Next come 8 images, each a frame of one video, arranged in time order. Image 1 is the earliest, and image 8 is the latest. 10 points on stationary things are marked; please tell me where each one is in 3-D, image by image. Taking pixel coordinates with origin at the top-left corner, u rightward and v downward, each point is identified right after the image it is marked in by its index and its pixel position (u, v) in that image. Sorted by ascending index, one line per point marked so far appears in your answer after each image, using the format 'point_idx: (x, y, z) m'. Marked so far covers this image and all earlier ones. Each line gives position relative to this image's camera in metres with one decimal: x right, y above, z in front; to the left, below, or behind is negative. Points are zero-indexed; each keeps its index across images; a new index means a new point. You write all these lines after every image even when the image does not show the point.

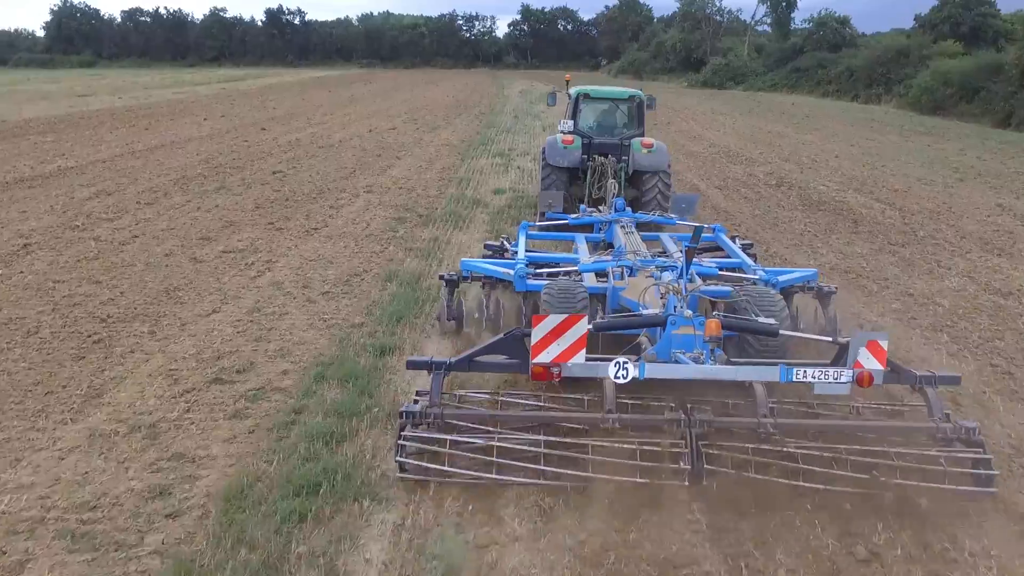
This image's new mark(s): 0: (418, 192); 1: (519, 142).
0: (-1.2, +1.2, +9.3) m
1: (+0.1, +3.0, +15.1) m
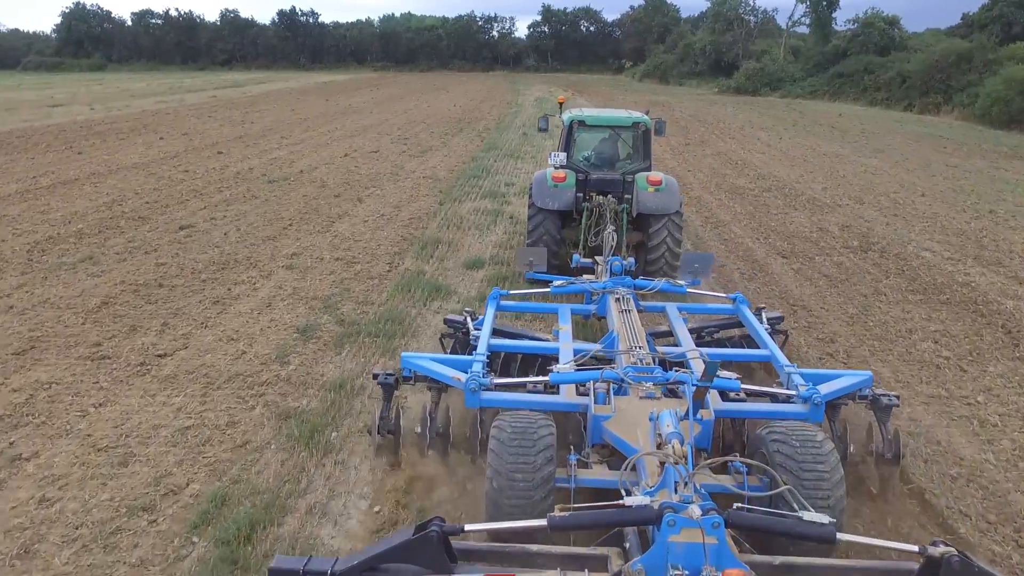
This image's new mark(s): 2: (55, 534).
0: (-1.4, +0.2, +6.6) m
1: (+0.1, +2.0, +12.3) m
2: (-1.8, -1.0, +2.9) m
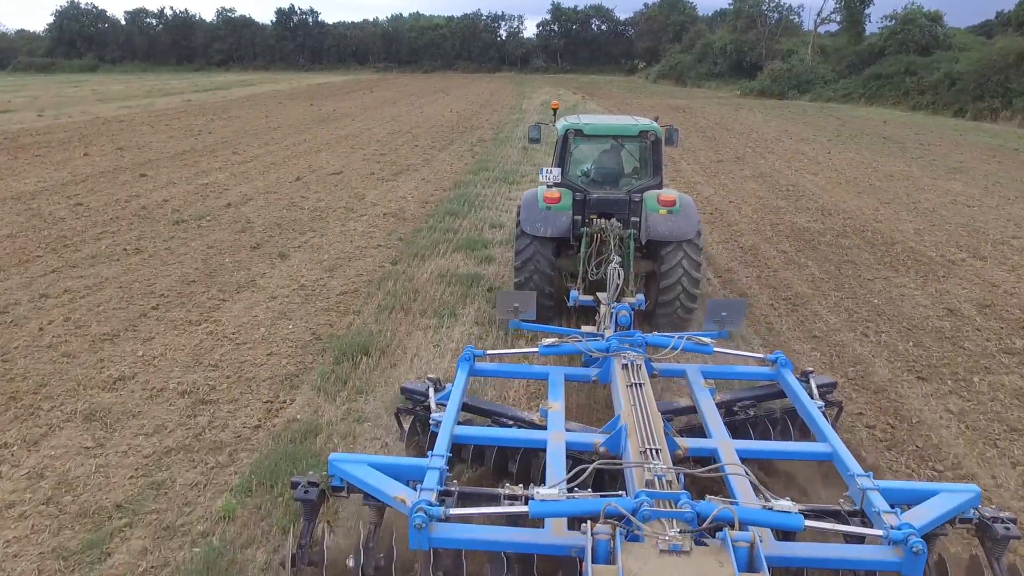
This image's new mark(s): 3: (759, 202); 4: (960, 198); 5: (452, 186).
0: (-1.6, -0.7, +3.8) m
1: (0.0, +1.1, +9.6) m
2: (-2.1, -1.9, +0.1) m
3: (+3.4, +1.2, +10.0) m
4: (+6.6, +1.3, +10.5) m
5: (-0.9, +1.5, +10.7) m
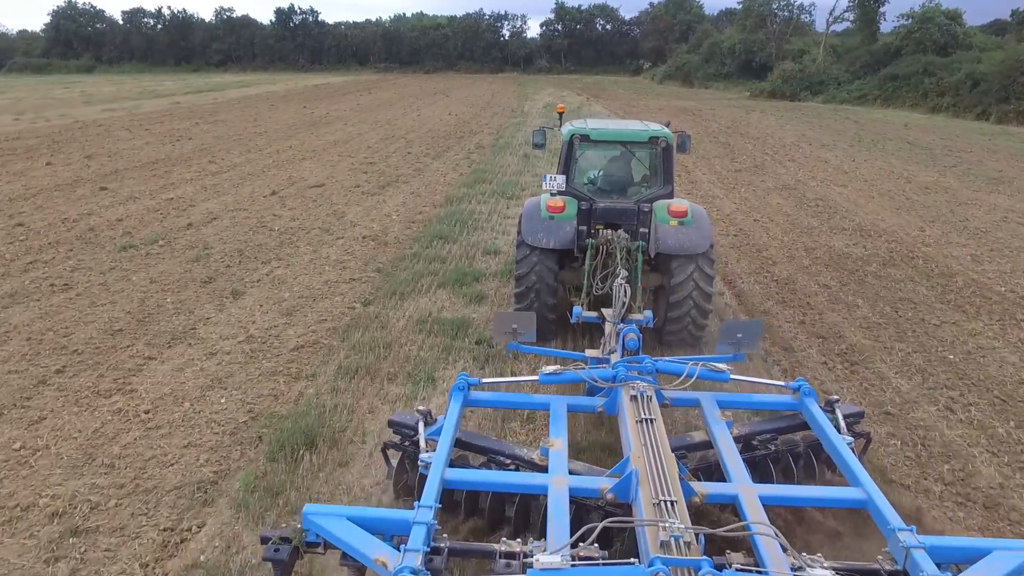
0: (-1.7, -1.0, +2.8) m
1: (0.0, +0.8, +8.5) m
2: (-2.2, -2.2, -0.9) m
3: (+3.4, +0.8, +8.9) m
4: (+6.6, +1.0, +9.4) m
5: (-0.9, +1.2, +9.6) m
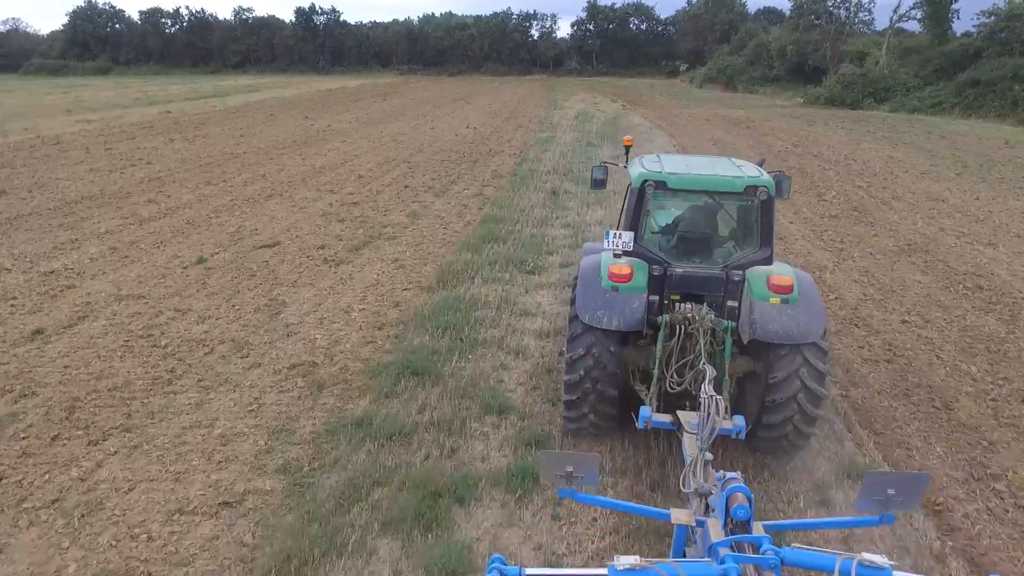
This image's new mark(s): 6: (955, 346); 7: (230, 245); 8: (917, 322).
0: (-1.7, -2.1, -0.1) m
1: (+0.1, -0.3, +5.5) m
2: (-2.4, -3.3, -3.8) m
3: (+3.6, -0.3, +5.8) m
4: (+6.7, -0.2, +6.2) m
5: (-0.7, +0.1, +6.7) m
6: (+3.3, -0.4, +5.4) m
7: (-3.1, +0.5, +7.9) m
8: (+3.3, -0.3, +5.8) m
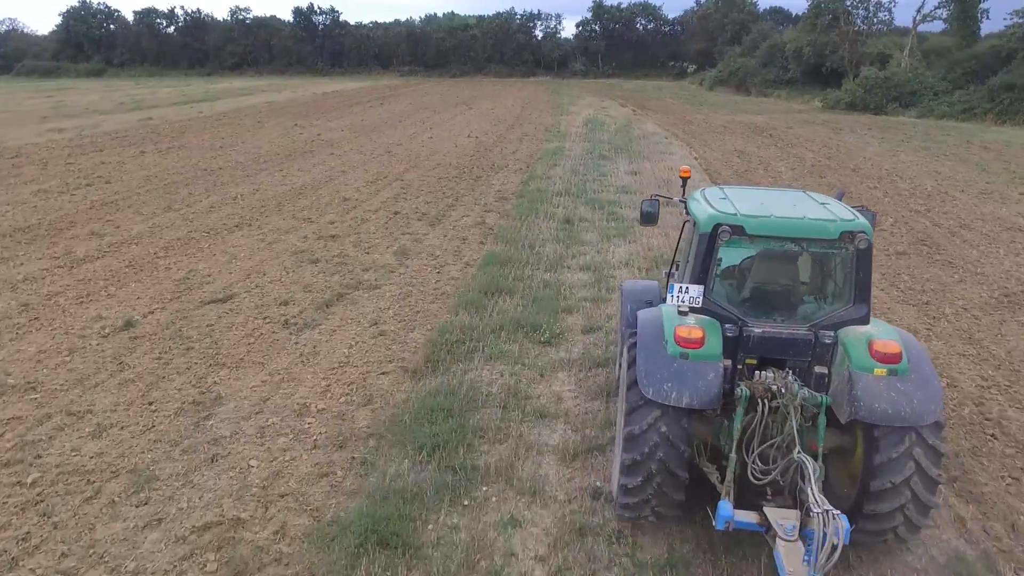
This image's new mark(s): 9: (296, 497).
0: (-1.7, -2.7, -1.7) m
1: (+0.2, -0.9, +4.0) m
2: (-2.4, -3.9, -5.3) m
3: (+3.6, -0.9, +4.3) m
4: (+6.8, -0.8, +4.7) m
5: (-0.7, -0.5, +5.1) m
6: (+3.4, -1.0, +3.8) m
7: (-3.0, -0.1, +6.4) m
8: (+3.4, -0.9, +4.3) m
9: (-1.1, -1.0, +3.5) m
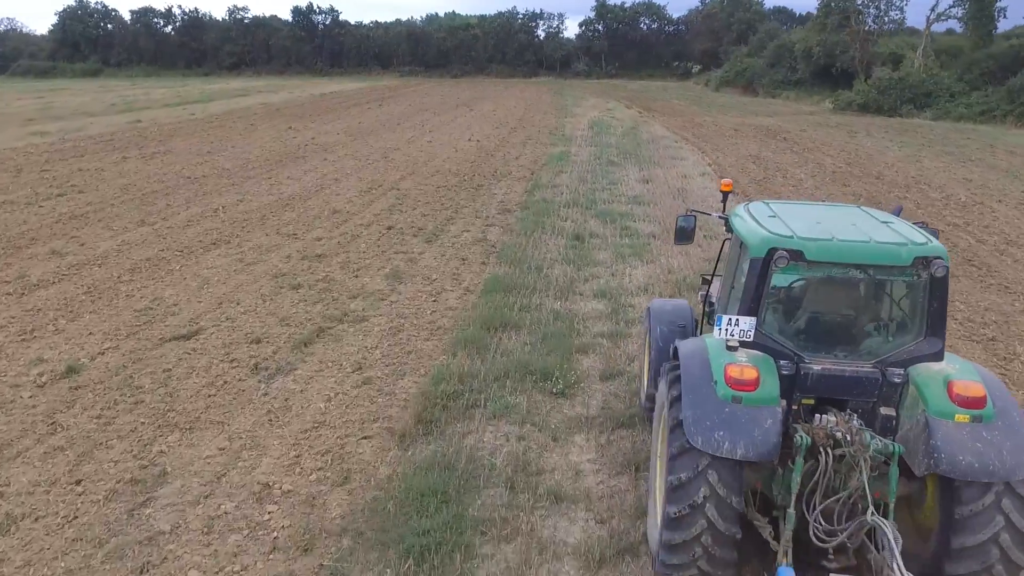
0: (-1.7, -2.9, -2.5) m
1: (+0.2, -1.2, +3.2) m
2: (-2.3, -4.1, -6.1) m
3: (+3.7, -1.2, +3.4) m
4: (+6.9, -1.1, +3.8) m
5: (-0.6, -0.8, +4.3) m
6: (+3.4, -1.3, +3.0) m
7: (-3.0, -0.3, +5.6) m
8: (+3.4, -1.1, +3.5) m
9: (-1.0, -1.3, +2.7) m
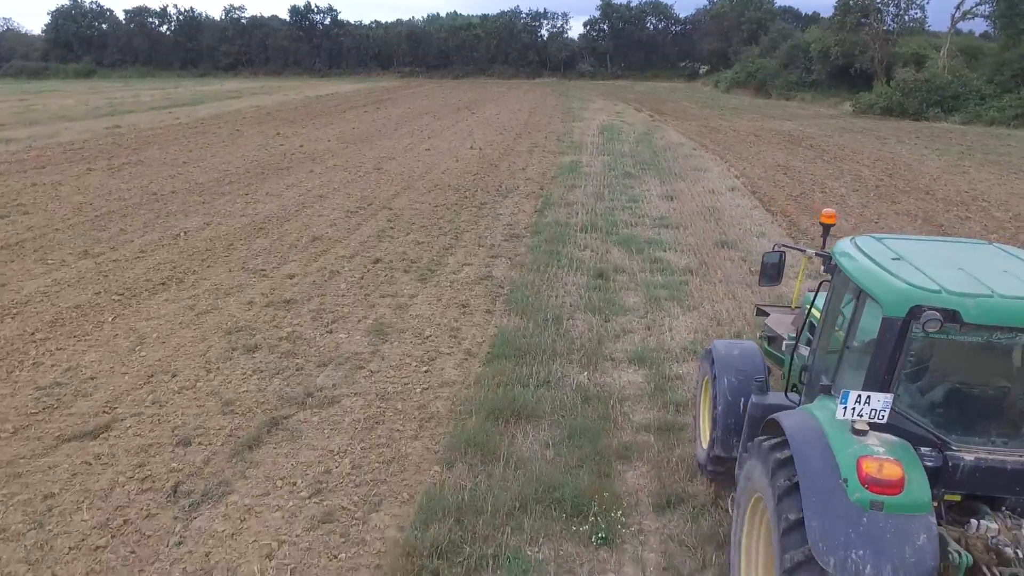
0: (-1.6, -3.4, -3.9) m
1: (+0.3, -1.6, +1.7) m
2: (-2.3, -4.6, -7.6) m
3: (+3.8, -1.6, +2.0) m
4: (+6.9, -1.5, +2.4) m
5: (-0.5, -1.2, +2.9) m
6: (+3.5, -1.7, +1.6) m
7: (-2.9, -0.8, +4.2) m
8: (+3.5, -1.6, +2.0) m
9: (-0.9, -1.8, +1.3) m
